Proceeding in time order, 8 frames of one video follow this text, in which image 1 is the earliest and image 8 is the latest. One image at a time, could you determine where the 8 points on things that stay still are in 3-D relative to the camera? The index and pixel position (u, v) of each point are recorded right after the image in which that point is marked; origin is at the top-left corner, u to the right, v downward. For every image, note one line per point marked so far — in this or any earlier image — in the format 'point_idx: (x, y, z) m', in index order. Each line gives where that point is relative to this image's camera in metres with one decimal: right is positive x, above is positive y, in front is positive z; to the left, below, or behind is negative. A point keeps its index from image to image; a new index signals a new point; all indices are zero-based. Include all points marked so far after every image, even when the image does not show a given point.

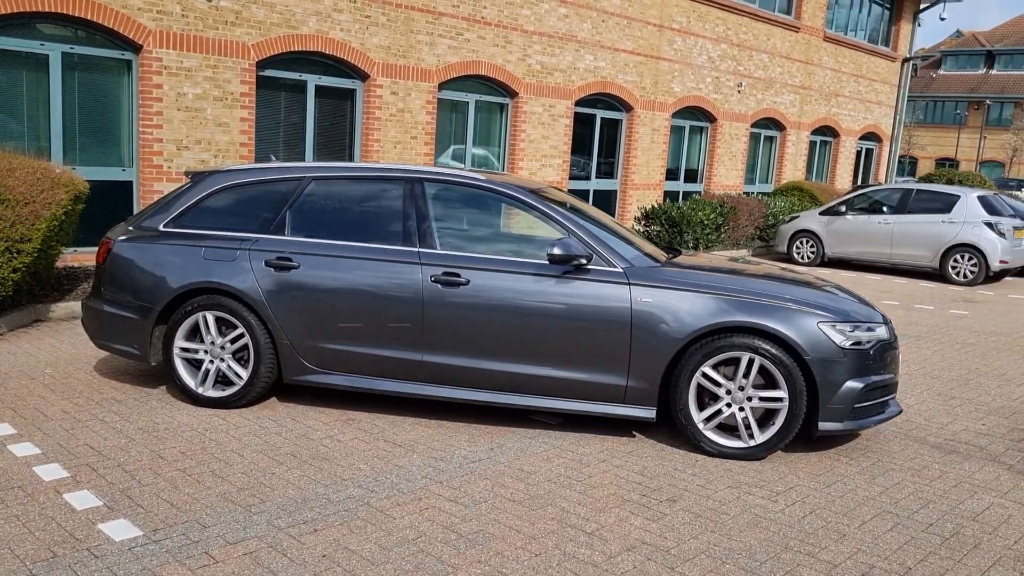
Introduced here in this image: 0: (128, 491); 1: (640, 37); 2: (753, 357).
0: (-1.9, -1.0, +4.2) m
1: (+2.7, +5.4, +18.2) m
2: (+1.4, -0.4, +4.9) m
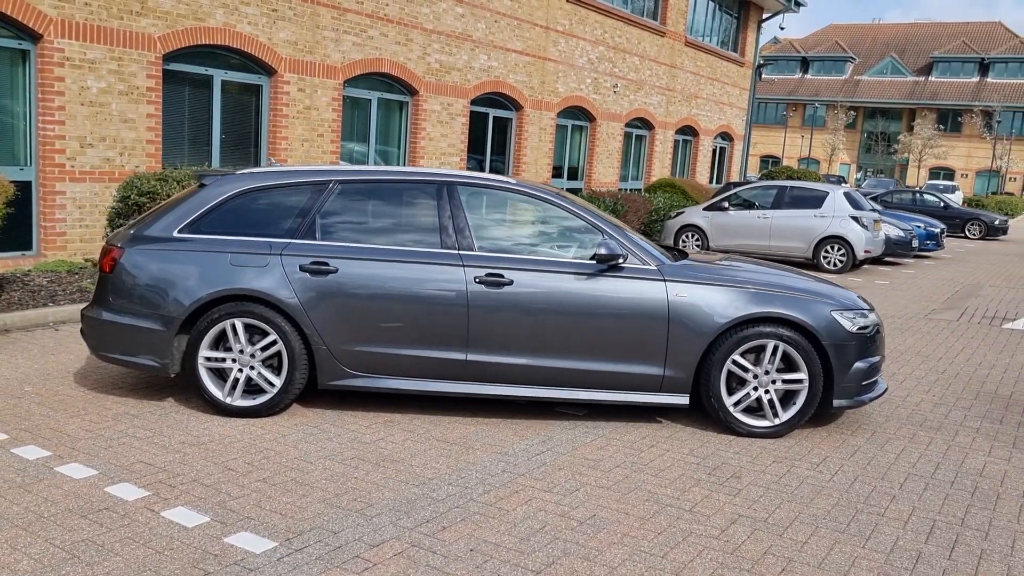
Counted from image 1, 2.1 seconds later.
0: (-1.4, -1.1, +4.1) m
1: (+0.4, +5.5, +18.7) m
2: (+1.7, -0.4, +5.5) m
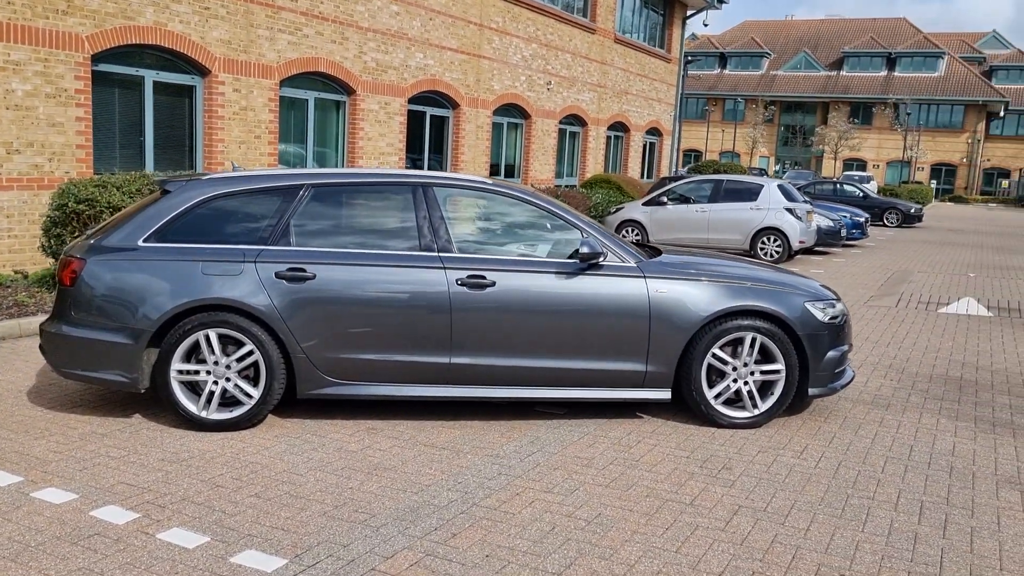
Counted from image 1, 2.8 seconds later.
0: (-1.3, -1.1, +4.0) m
1: (-1.1, +5.5, +18.6) m
2: (+1.6, -0.3, +5.6) m
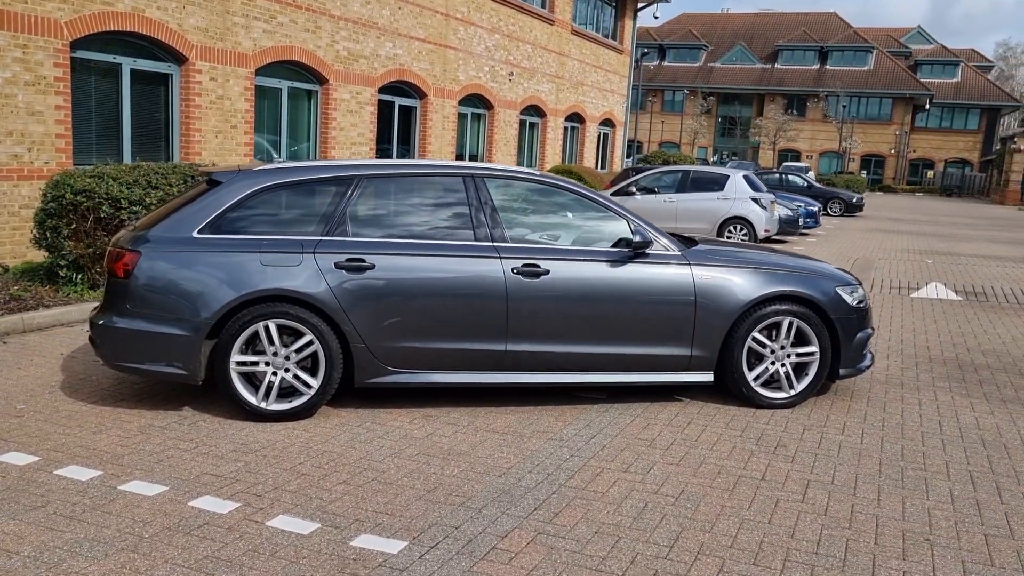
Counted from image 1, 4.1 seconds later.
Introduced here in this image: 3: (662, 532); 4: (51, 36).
0: (-0.9, -1.1, +4.1) m
1: (-1.8, +5.7, +18.6) m
2: (+1.9, -0.2, +5.8) m
3: (+0.7, -1.1, +3.9) m
4: (-5.8, +3.2, +10.7) m
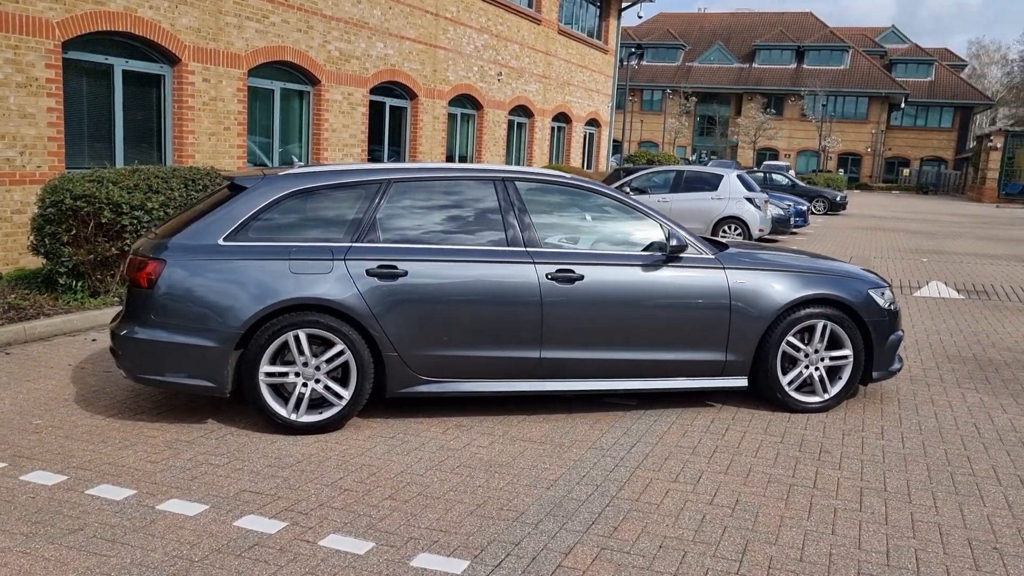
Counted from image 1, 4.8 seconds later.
0: (-0.6, -1.1, +3.9) m
1: (-2.0, +5.7, +18.4) m
2: (+2.1, -0.2, +5.8) m
3: (+1.0, -1.1, +3.8) m
4: (-5.7, +3.1, +10.4) m
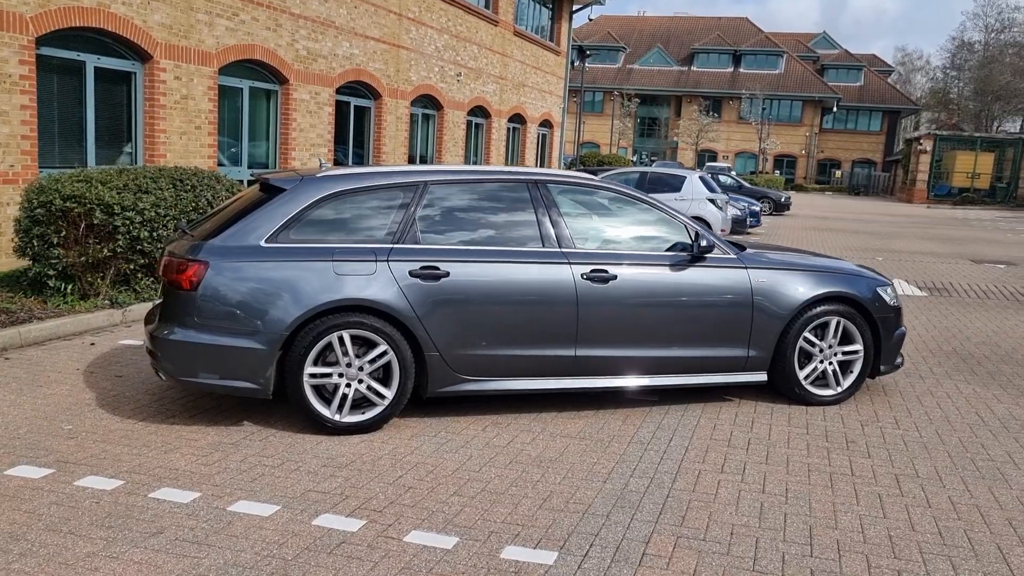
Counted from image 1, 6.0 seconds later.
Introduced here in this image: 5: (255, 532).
0: (-0.3, -1.1, +4.0) m
1: (-2.8, +5.7, +18.4) m
2: (+2.3, -0.2, +6.1) m
3: (+1.3, -1.1, +4.0) m
4: (-5.9, +3.0, +10.1) m
5: (-1.2, -1.1, +3.9) m
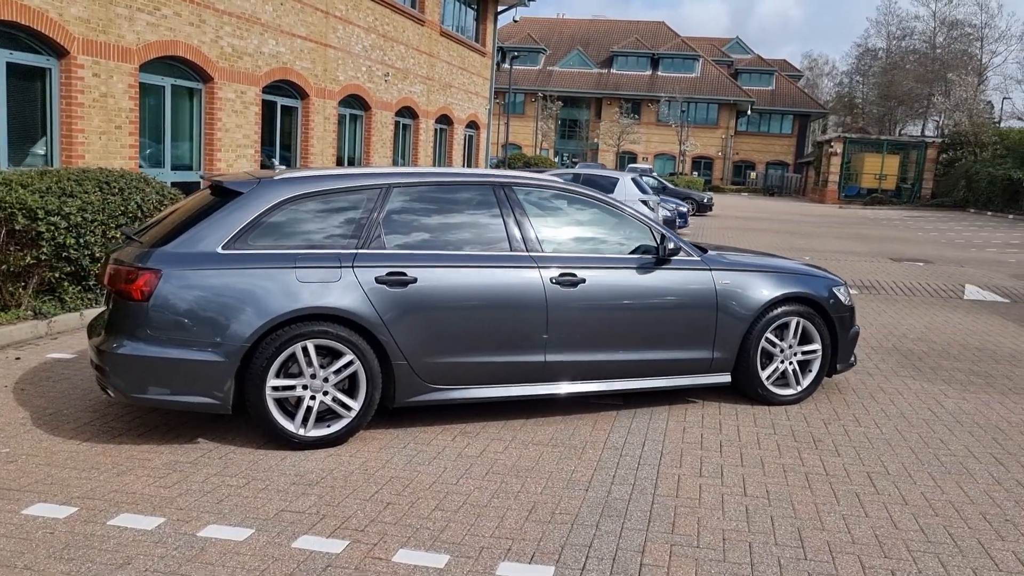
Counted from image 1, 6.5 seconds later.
0: (-0.3, -1.1, +3.9) m
1: (-4.2, +5.6, +17.9) m
2: (+2.1, -0.2, +6.2) m
3: (+1.3, -1.1, +4.0) m
4: (-6.5, +2.9, +9.4) m
5: (-1.2, -1.1, +3.6) m
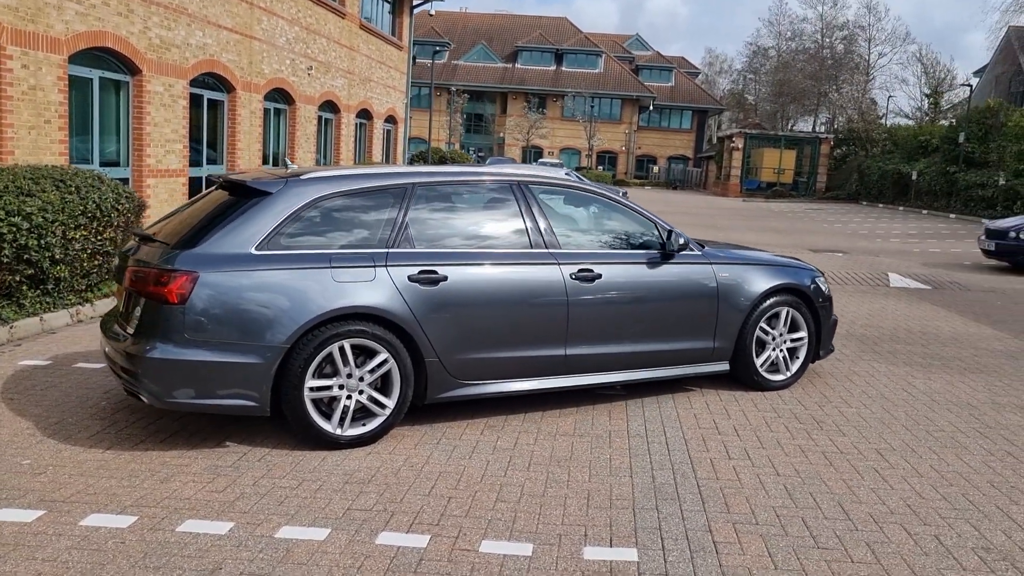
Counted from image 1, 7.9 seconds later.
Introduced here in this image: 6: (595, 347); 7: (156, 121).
0: (0.0, -1.1, +4.0) m
1: (-5.6, +5.6, +17.4) m
2: (+2.1, -0.2, +6.5) m
3: (+1.6, -1.1, +4.3) m
4: (-6.8, +2.8, +8.7) m
5: (-0.8, -1.2, +3.6) m
6: (+0.5, -0.4, +5.8) m
7: (-6.2, +2.9, +14.9) m
